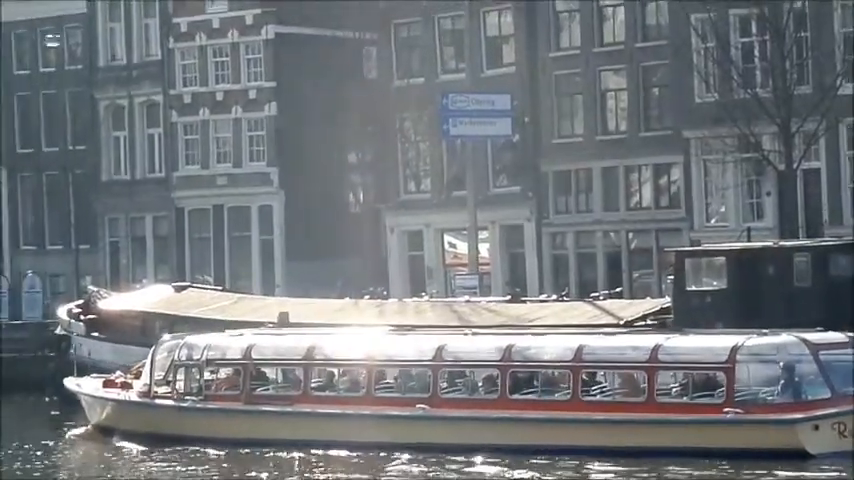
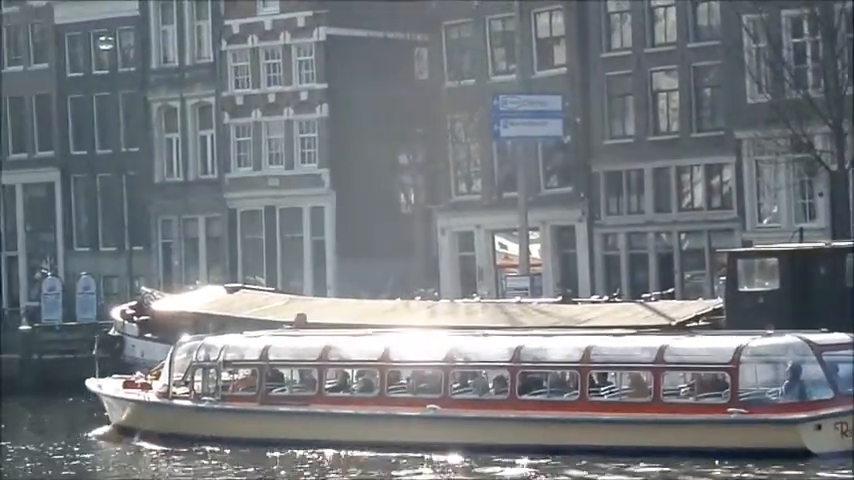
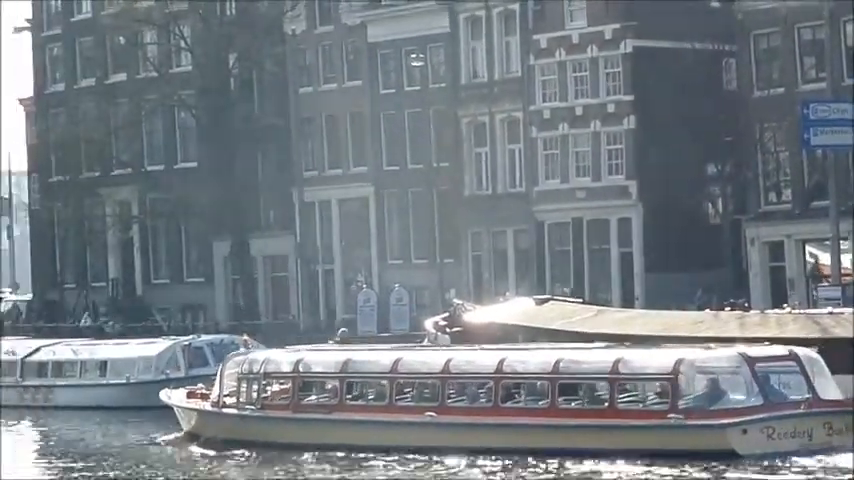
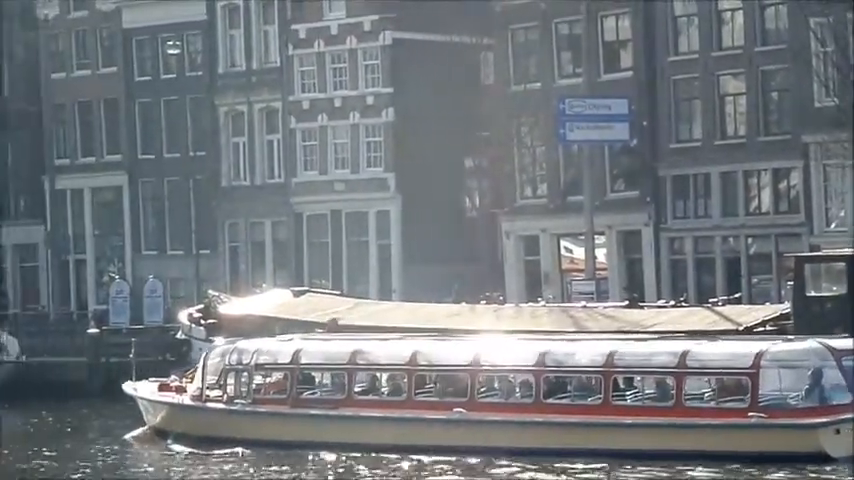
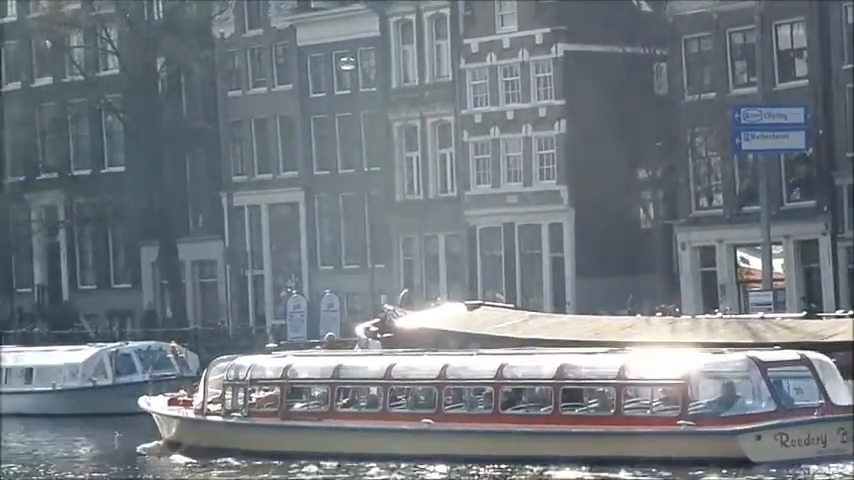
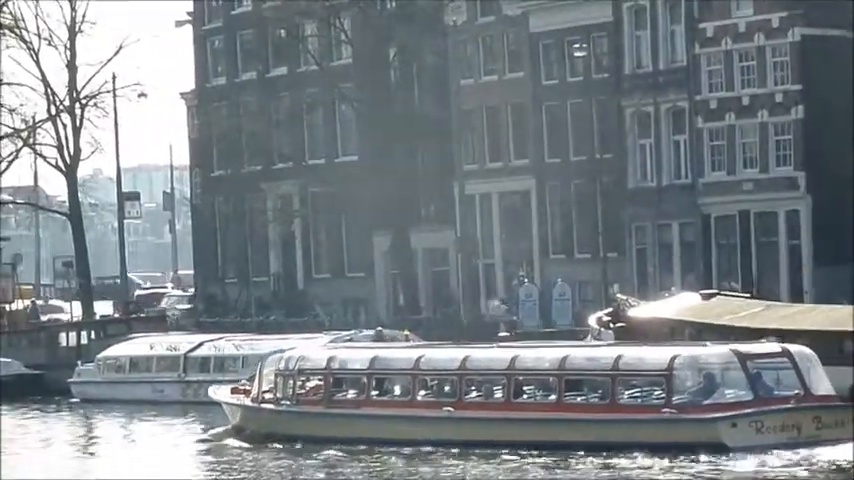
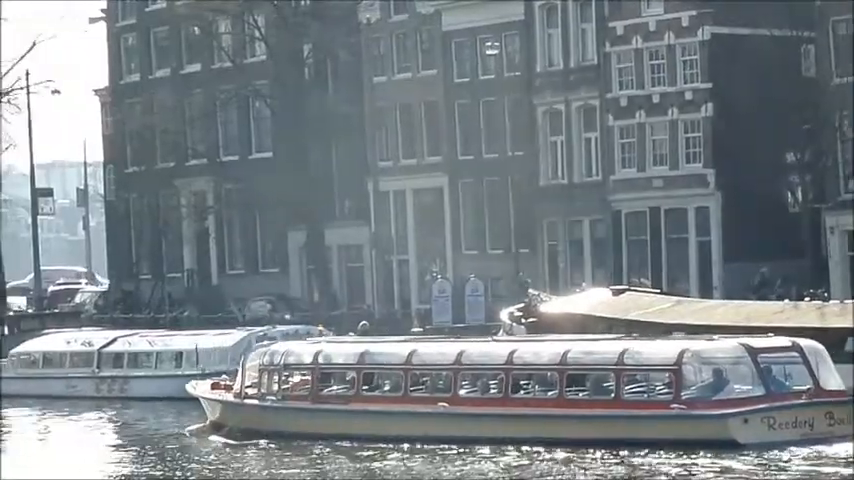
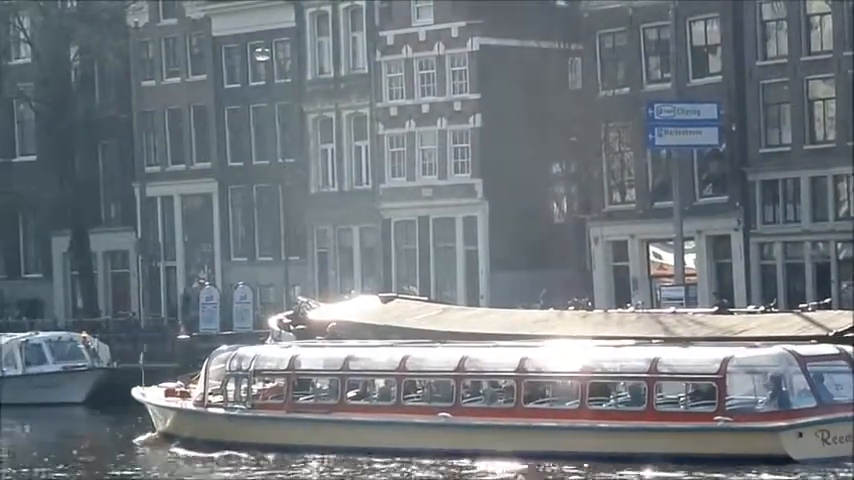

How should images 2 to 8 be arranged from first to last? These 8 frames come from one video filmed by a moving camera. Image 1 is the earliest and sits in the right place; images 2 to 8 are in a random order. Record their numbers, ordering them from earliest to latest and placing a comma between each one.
2, 4, 8, 5, 3, 7, 6
